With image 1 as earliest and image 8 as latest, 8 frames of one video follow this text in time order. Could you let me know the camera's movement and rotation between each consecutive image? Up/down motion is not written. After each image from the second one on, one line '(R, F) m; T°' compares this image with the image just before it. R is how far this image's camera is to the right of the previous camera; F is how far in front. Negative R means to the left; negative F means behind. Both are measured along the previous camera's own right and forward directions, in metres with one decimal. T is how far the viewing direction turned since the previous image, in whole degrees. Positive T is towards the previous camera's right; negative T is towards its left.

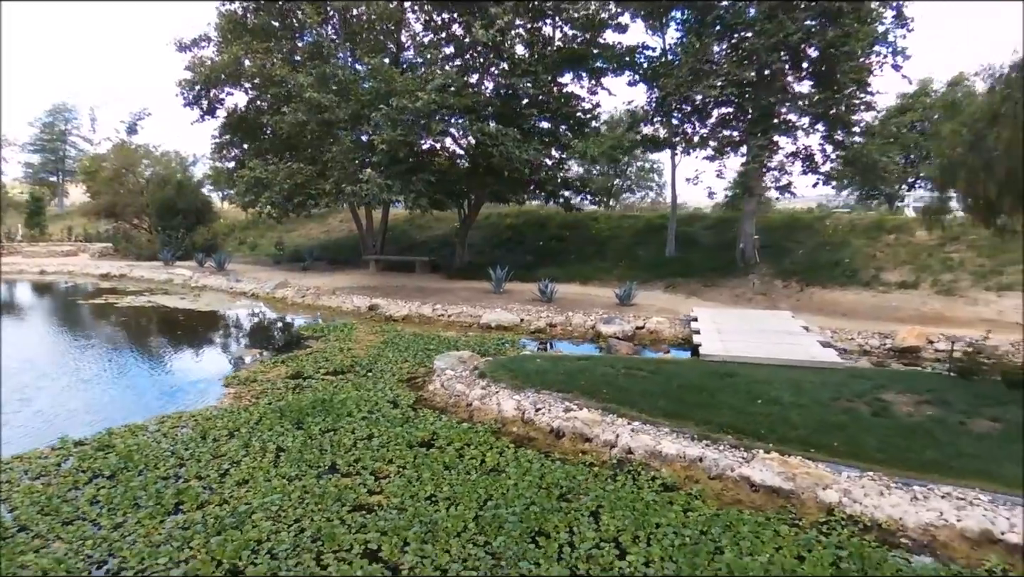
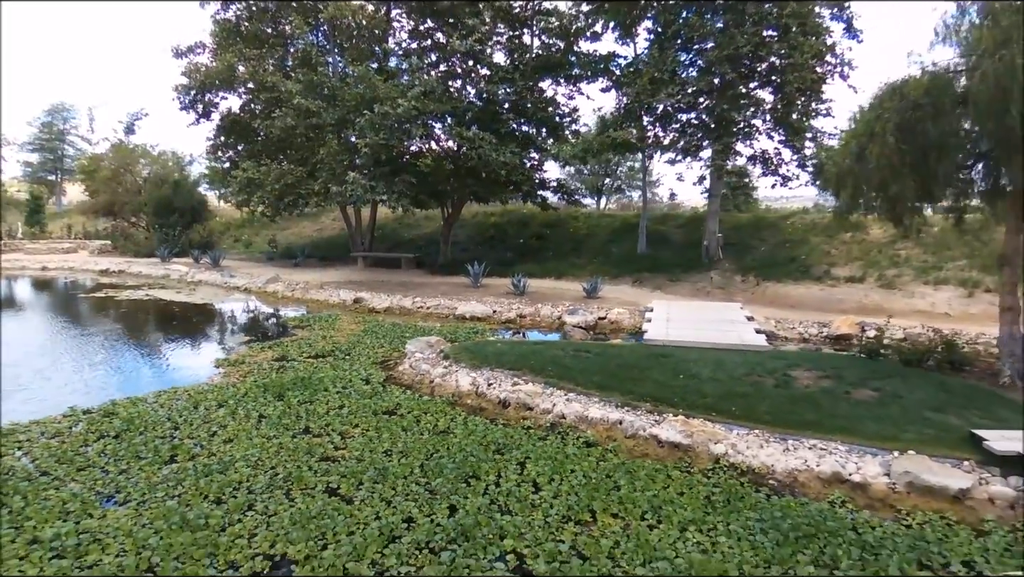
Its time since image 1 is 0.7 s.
(+0.4, -0.7) m; 0°
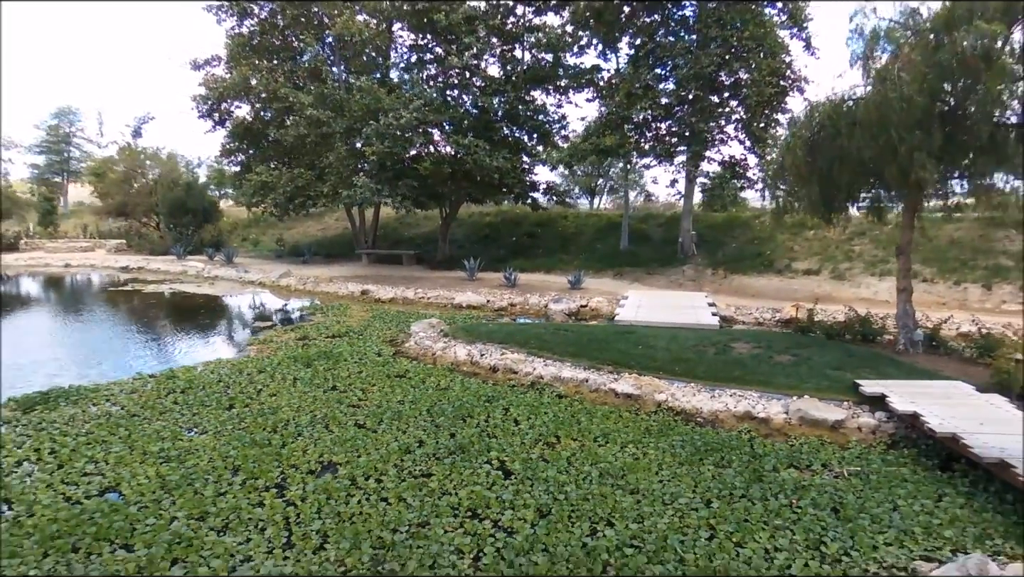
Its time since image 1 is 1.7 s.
(+0.1, -1.2) m; 0°
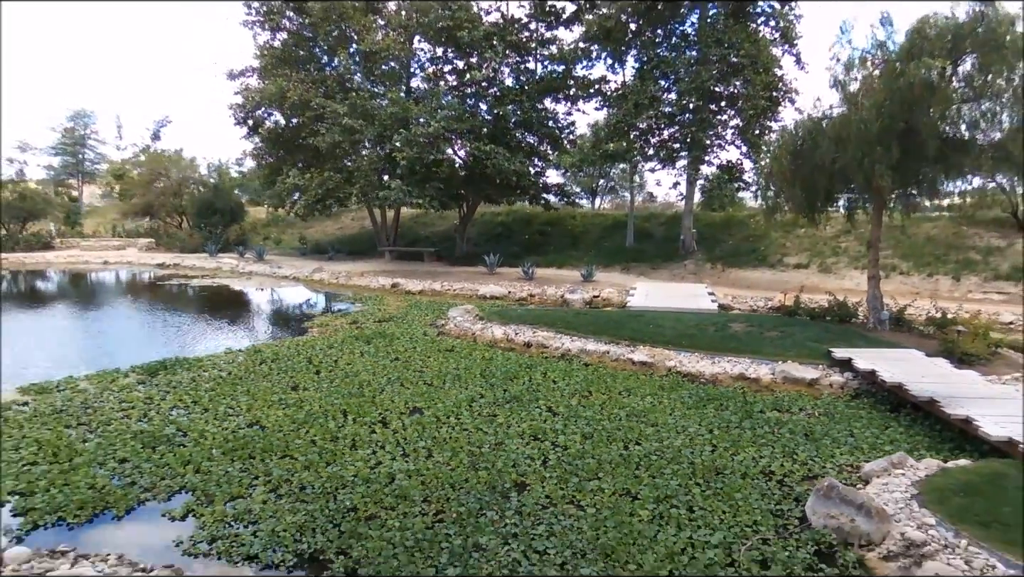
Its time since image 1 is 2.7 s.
(-0.4, -1.2) m; 0°
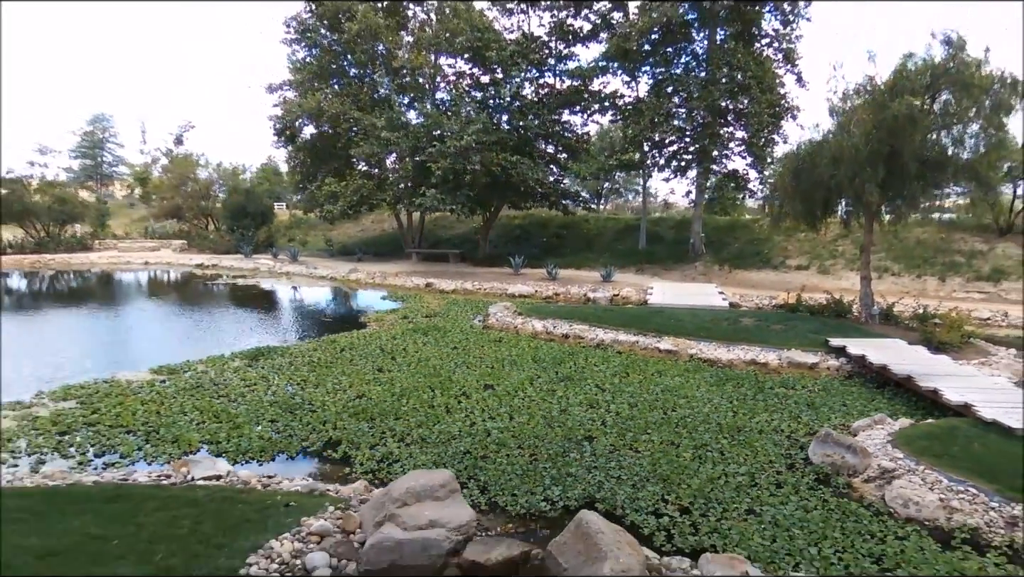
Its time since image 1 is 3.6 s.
(-0.6, -1.2) m; 0°
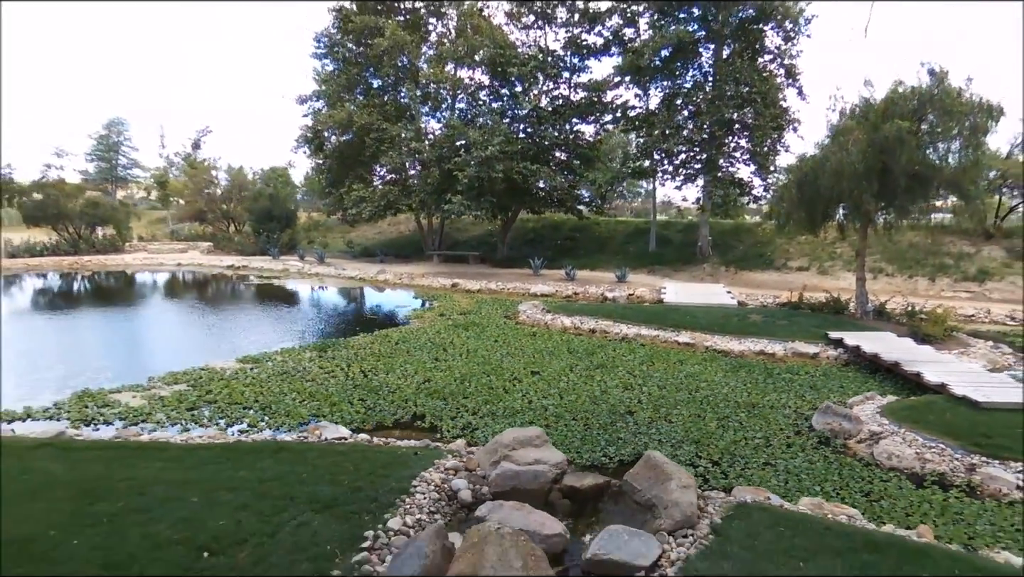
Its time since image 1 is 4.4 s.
(-0.6, -1.1) m; 0°
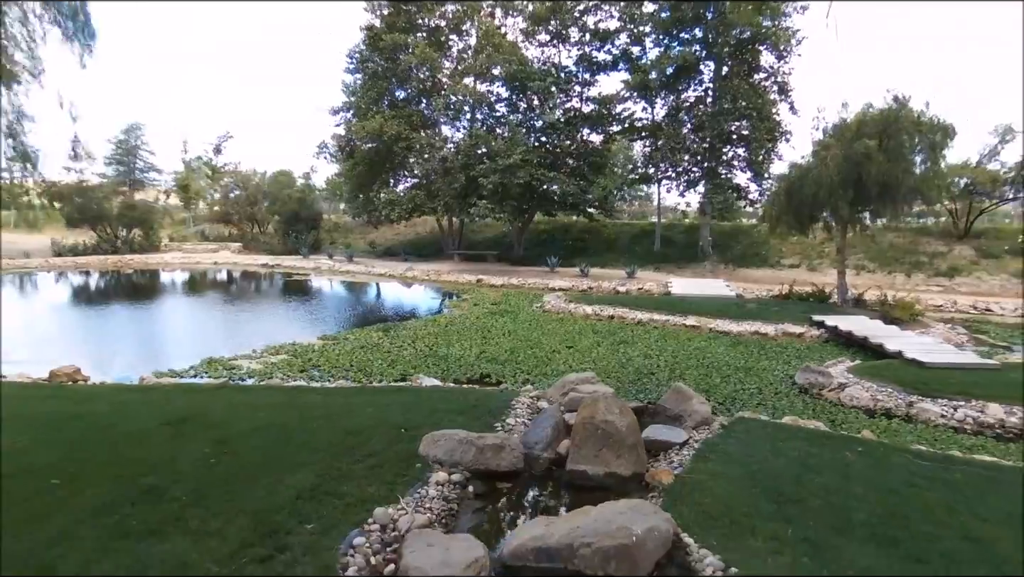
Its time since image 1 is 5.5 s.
(-0.6, -1.6) m; 0°
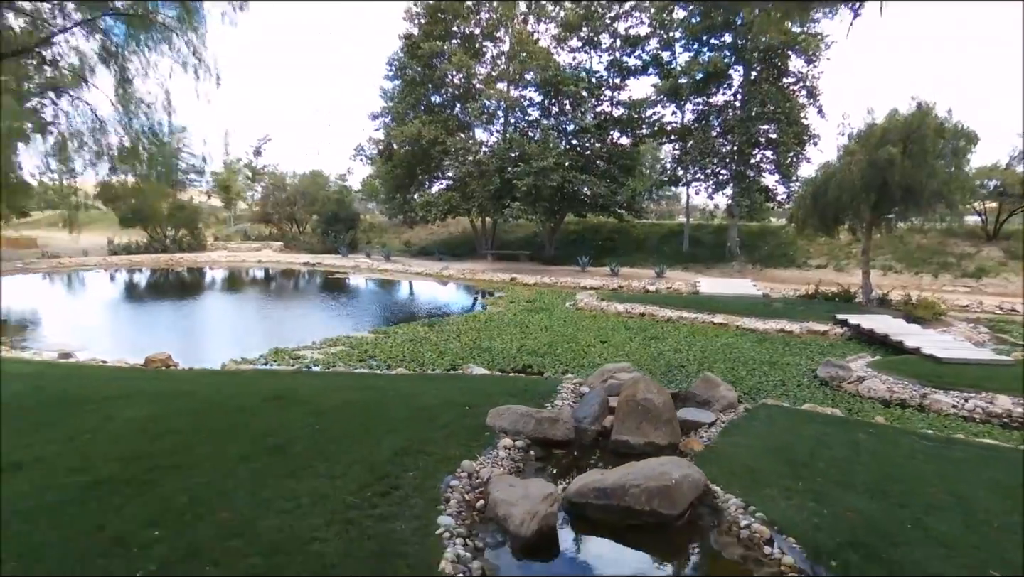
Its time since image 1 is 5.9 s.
(-0.2, -0.7) m; -2°
